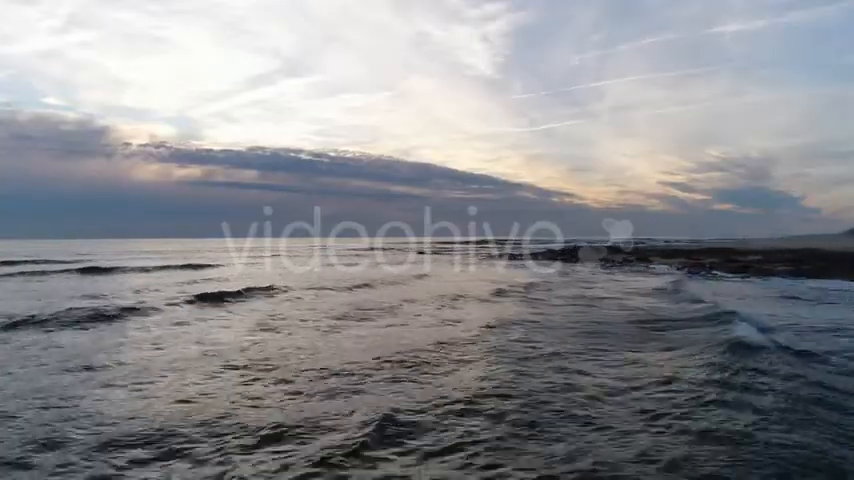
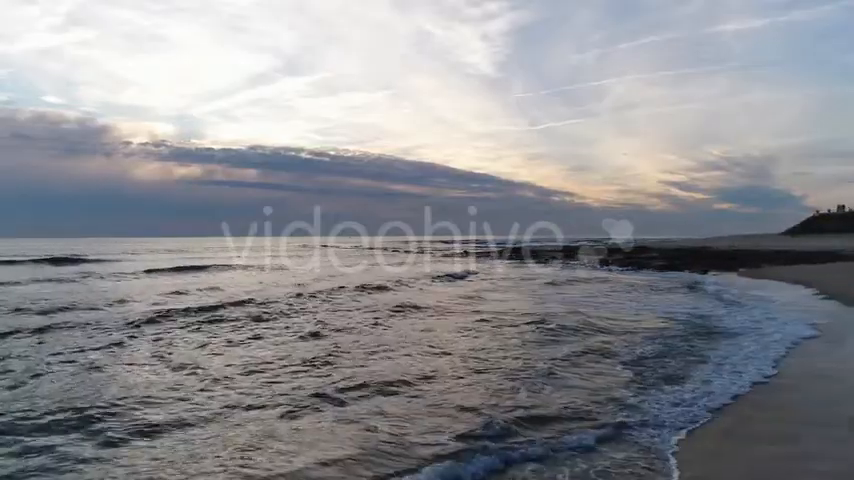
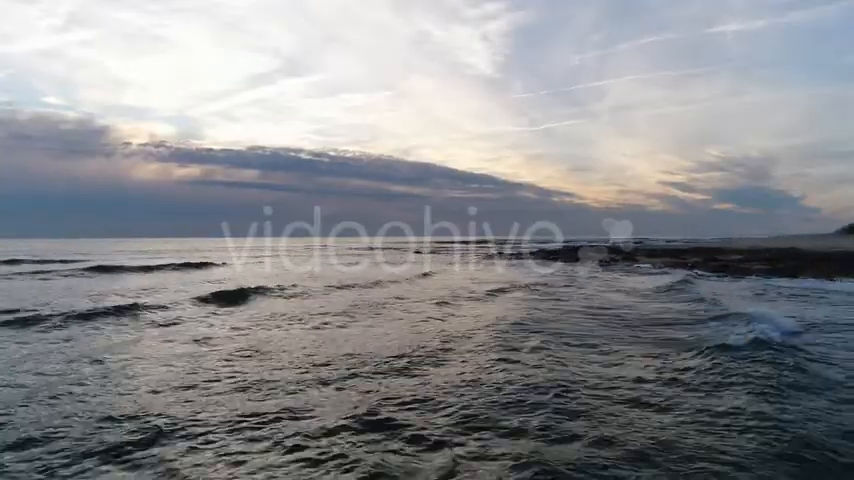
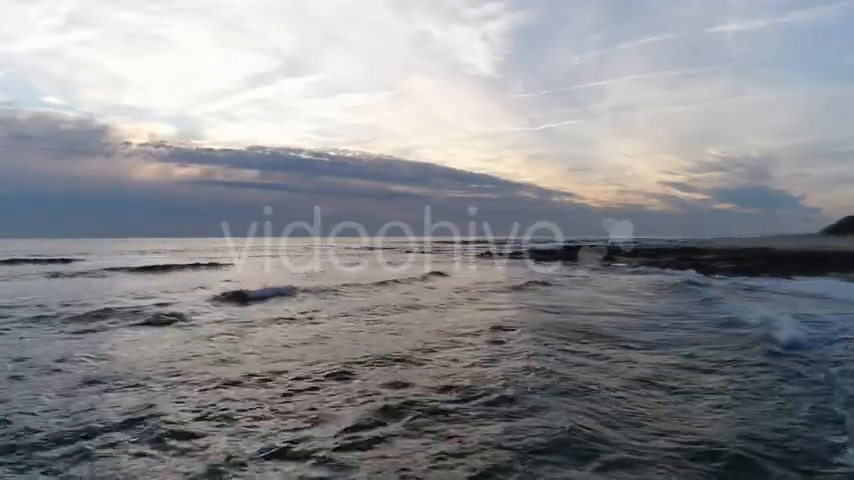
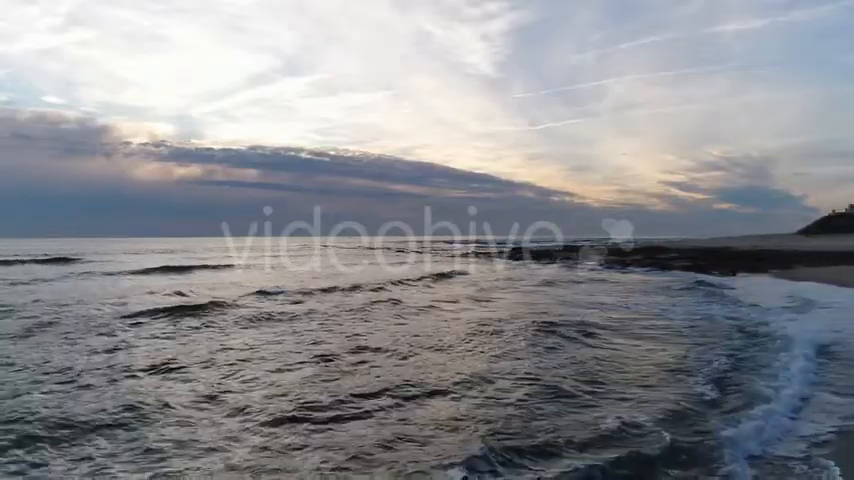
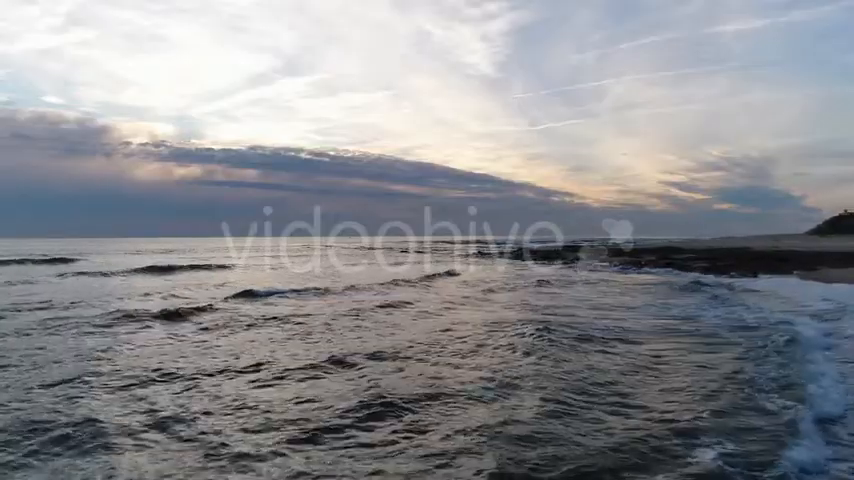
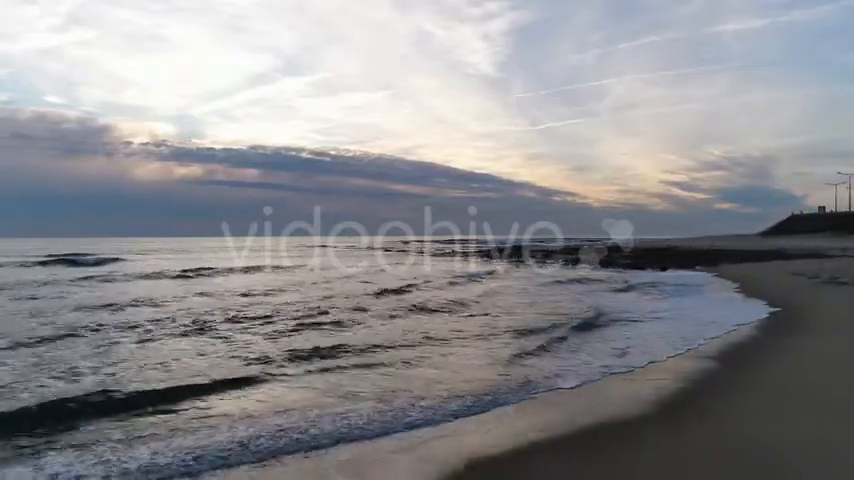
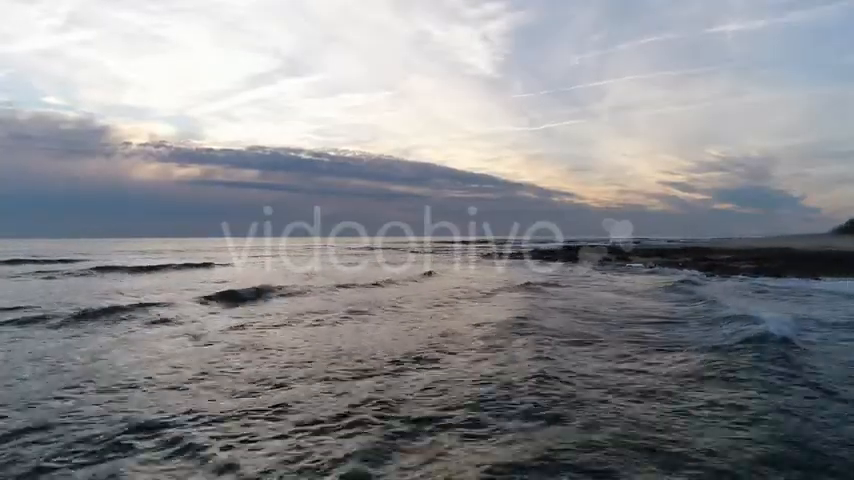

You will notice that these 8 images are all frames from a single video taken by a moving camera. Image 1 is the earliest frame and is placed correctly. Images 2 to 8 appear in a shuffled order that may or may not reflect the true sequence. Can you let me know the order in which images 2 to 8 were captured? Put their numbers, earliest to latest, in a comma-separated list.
3, 8, 4, 6, 5, 2, 7
